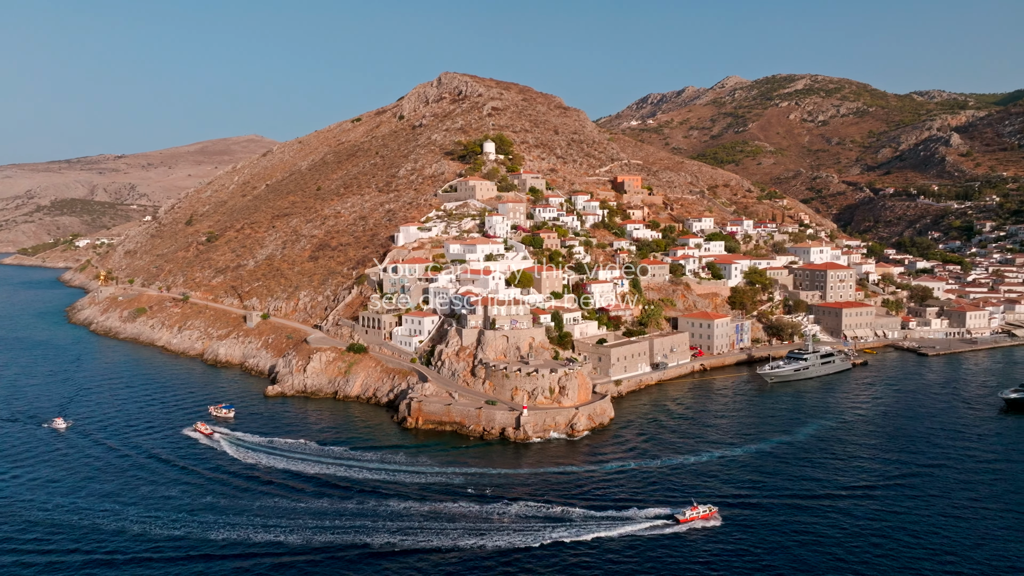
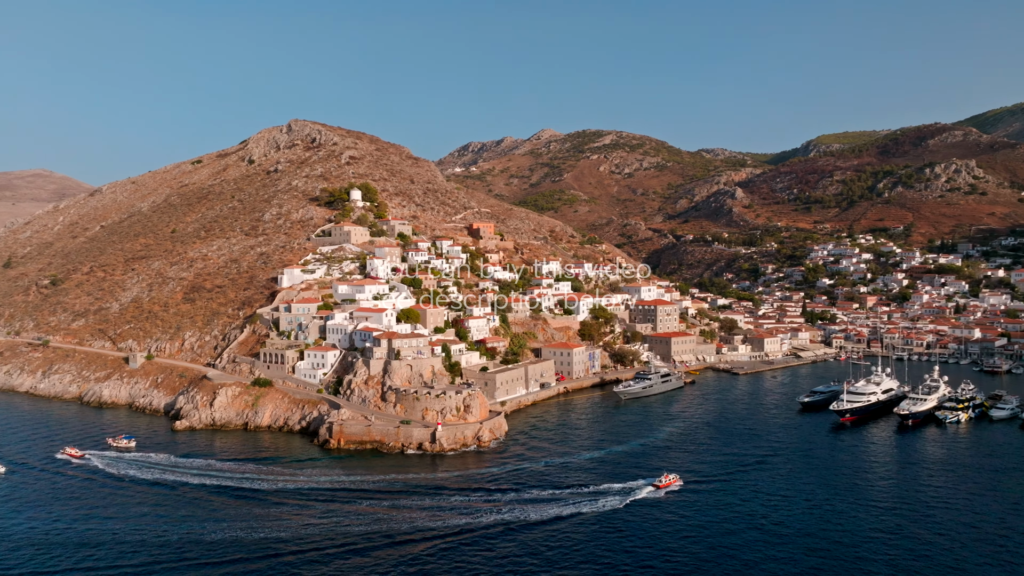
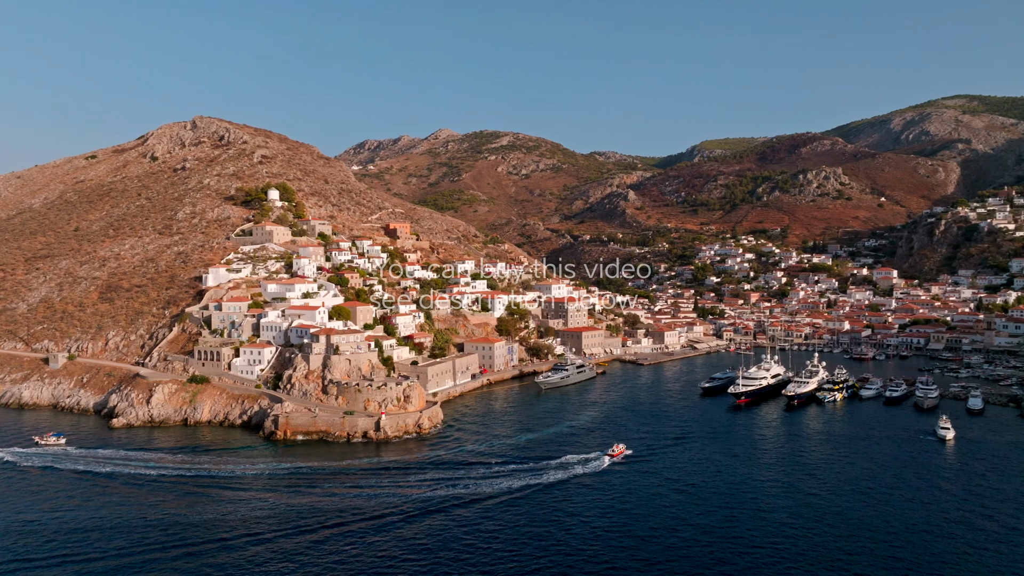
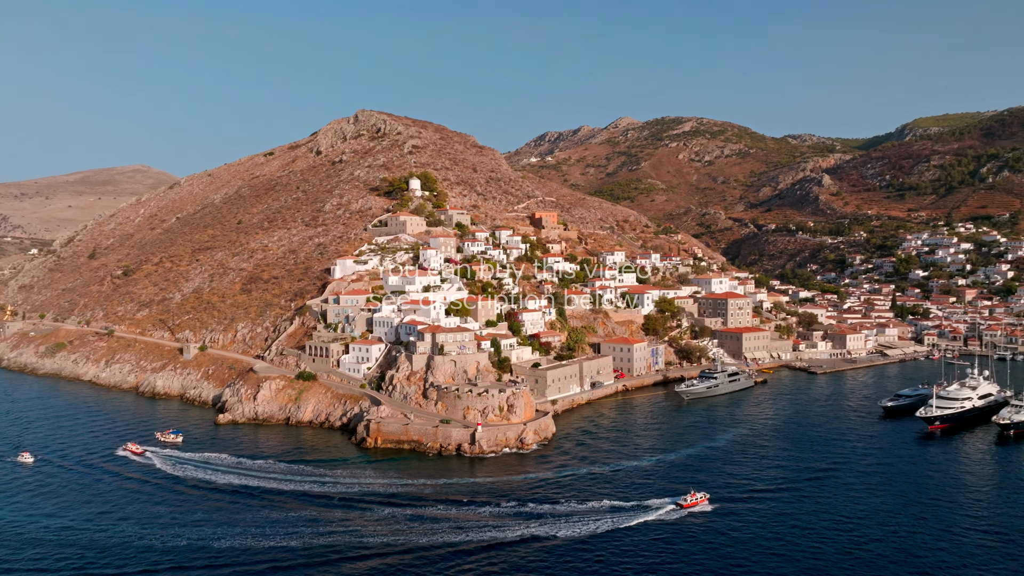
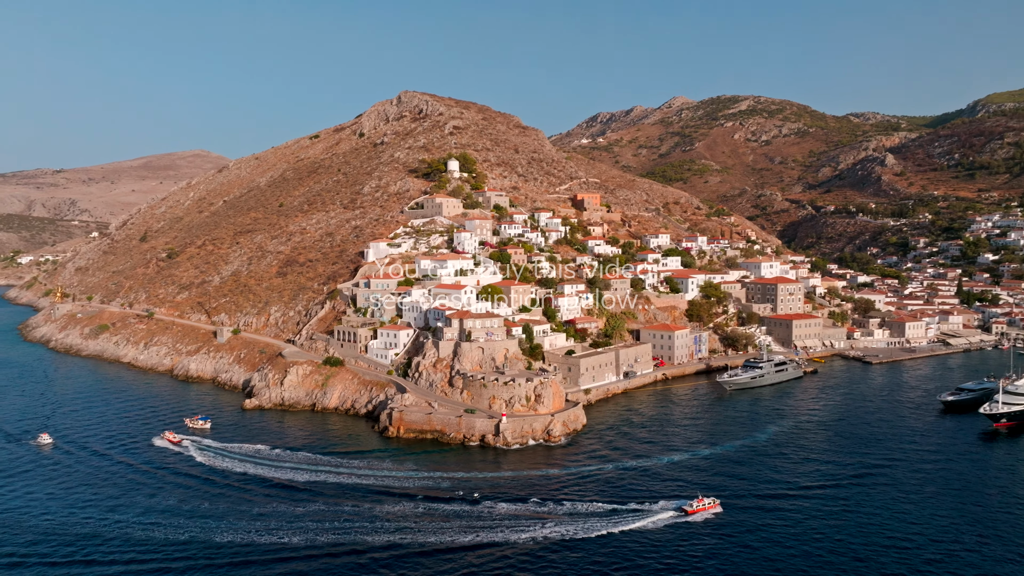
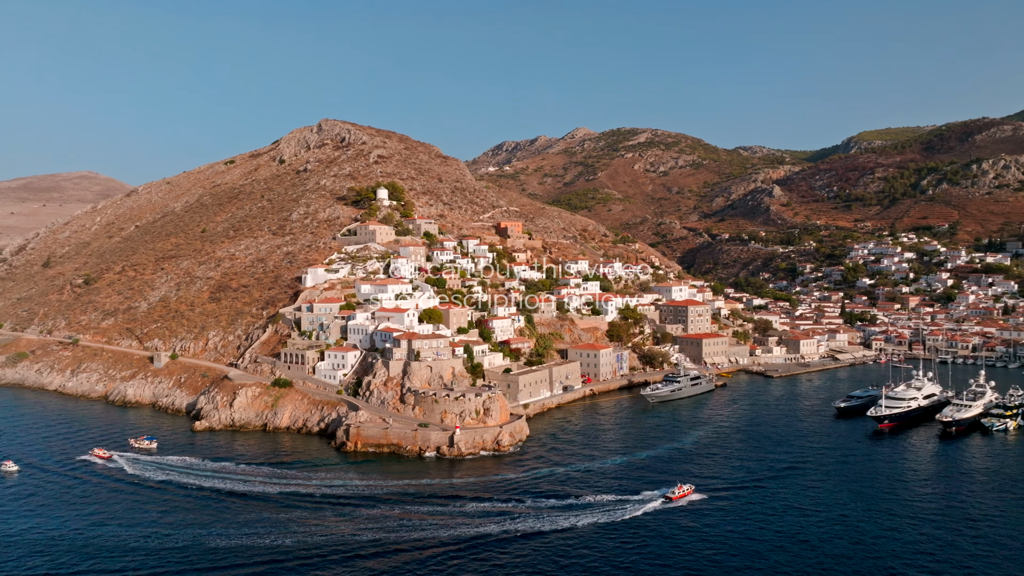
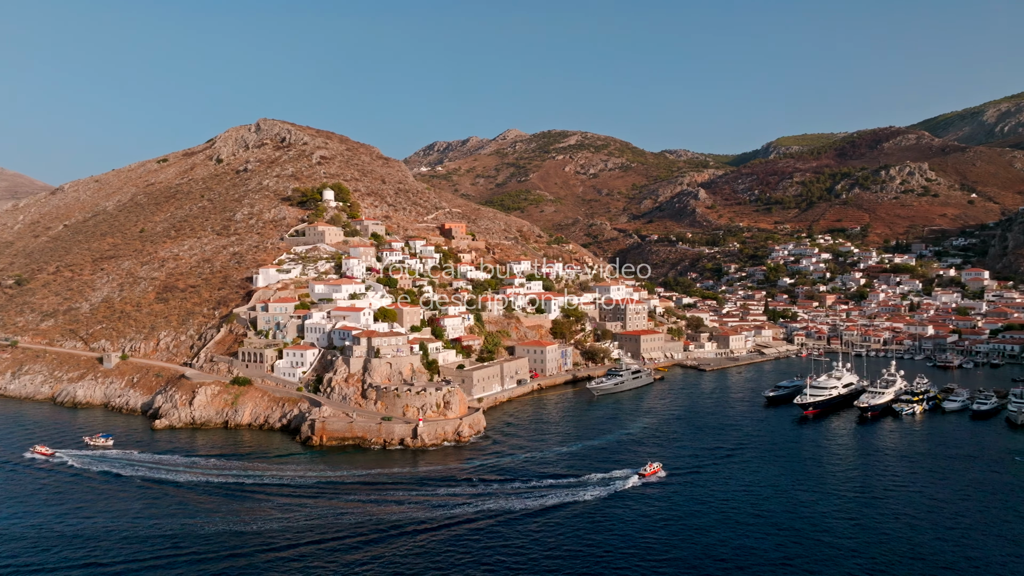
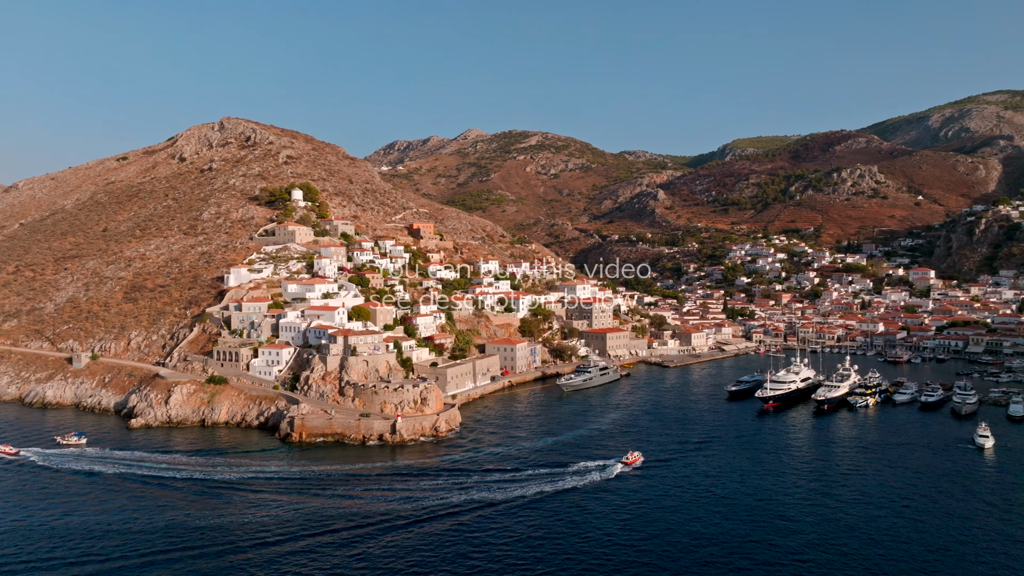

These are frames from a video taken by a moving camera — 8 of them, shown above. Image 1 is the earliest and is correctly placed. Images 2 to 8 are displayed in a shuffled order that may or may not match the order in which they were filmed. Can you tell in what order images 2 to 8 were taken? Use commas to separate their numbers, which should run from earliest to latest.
5, 4, 6, 2, 7, 8, 3
